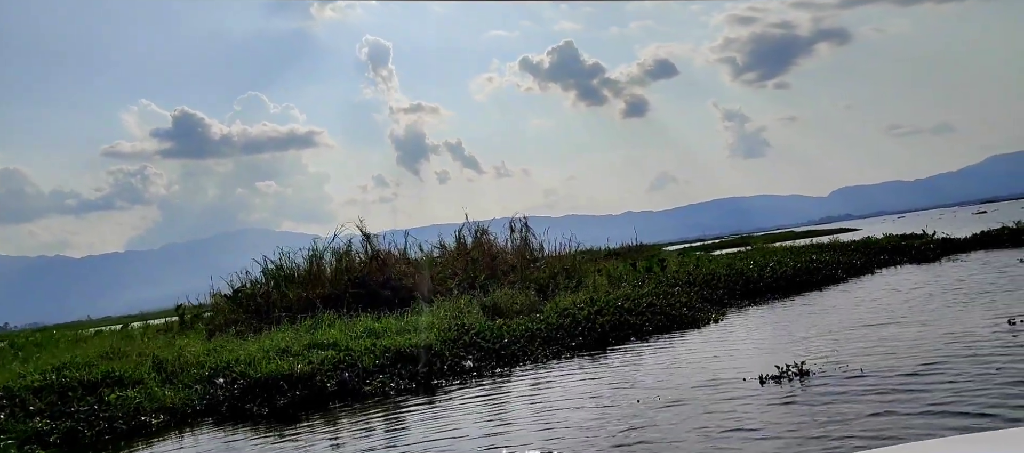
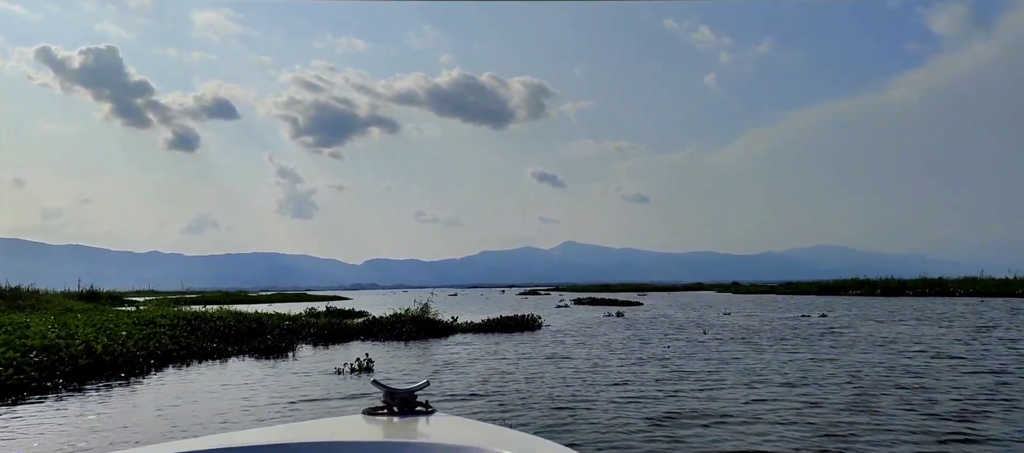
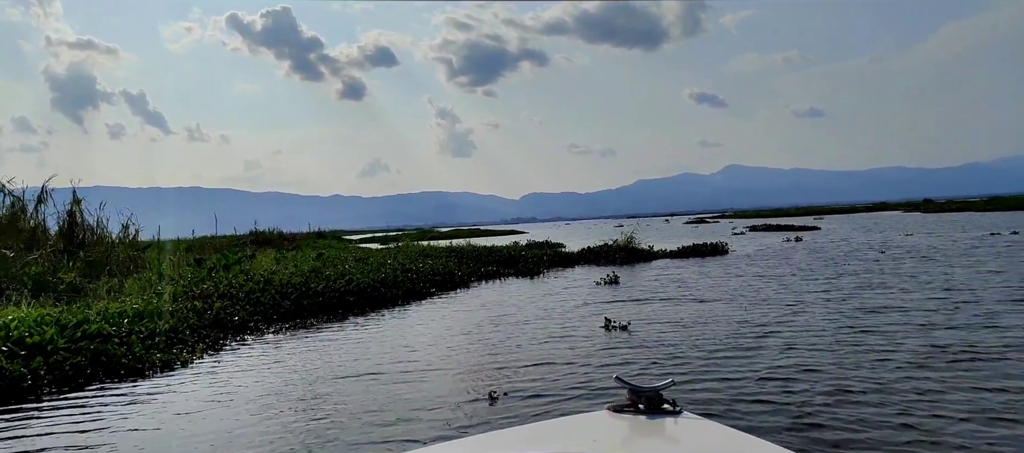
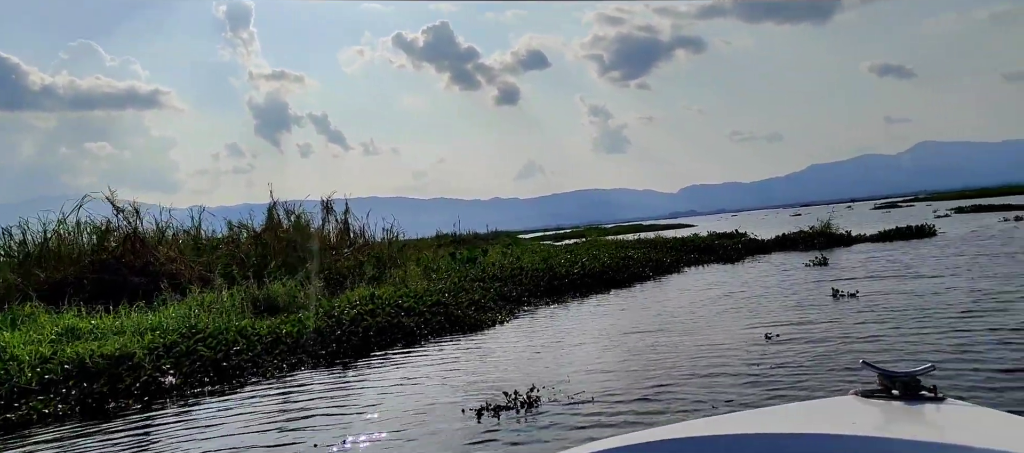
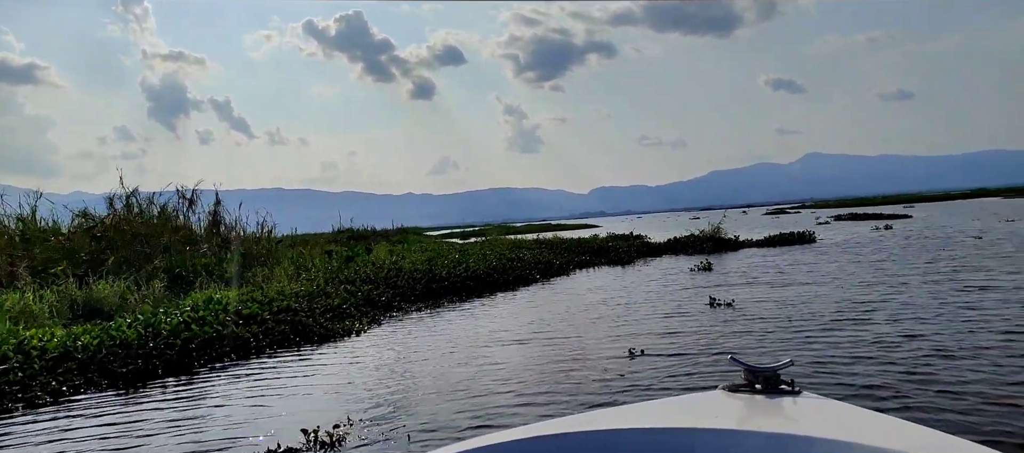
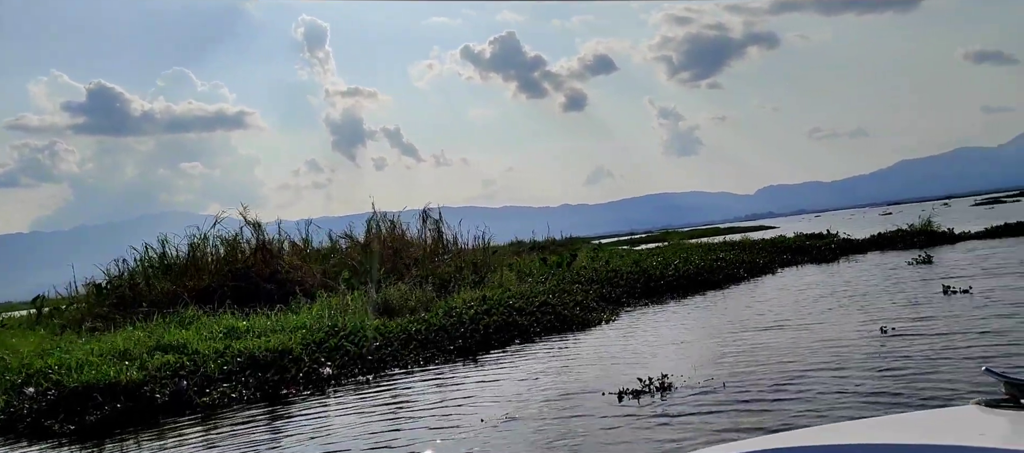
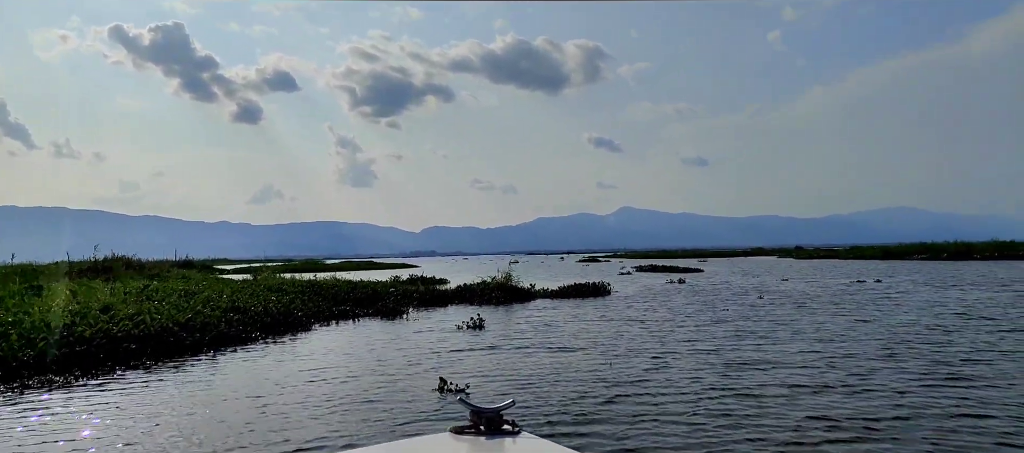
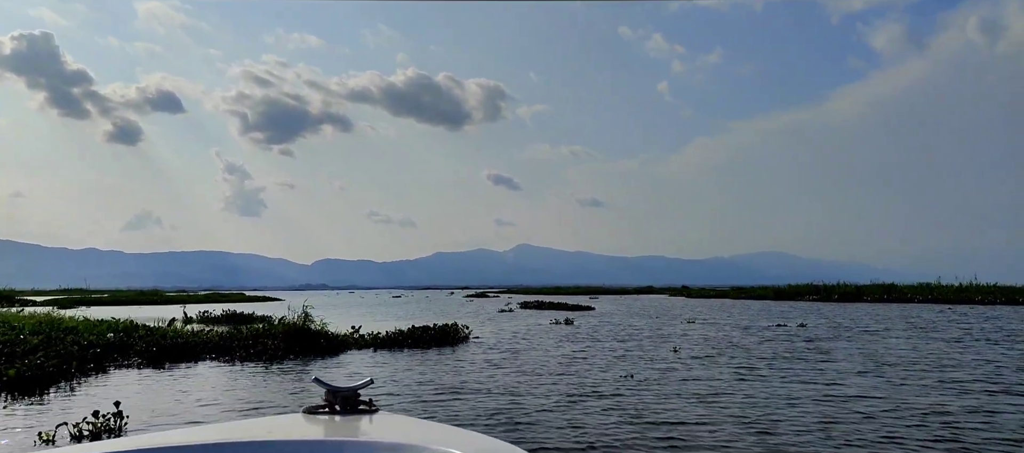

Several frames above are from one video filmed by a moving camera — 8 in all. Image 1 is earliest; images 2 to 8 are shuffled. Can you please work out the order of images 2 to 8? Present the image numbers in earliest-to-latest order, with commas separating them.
6, 4, 5, 3, 7, 2, 8
